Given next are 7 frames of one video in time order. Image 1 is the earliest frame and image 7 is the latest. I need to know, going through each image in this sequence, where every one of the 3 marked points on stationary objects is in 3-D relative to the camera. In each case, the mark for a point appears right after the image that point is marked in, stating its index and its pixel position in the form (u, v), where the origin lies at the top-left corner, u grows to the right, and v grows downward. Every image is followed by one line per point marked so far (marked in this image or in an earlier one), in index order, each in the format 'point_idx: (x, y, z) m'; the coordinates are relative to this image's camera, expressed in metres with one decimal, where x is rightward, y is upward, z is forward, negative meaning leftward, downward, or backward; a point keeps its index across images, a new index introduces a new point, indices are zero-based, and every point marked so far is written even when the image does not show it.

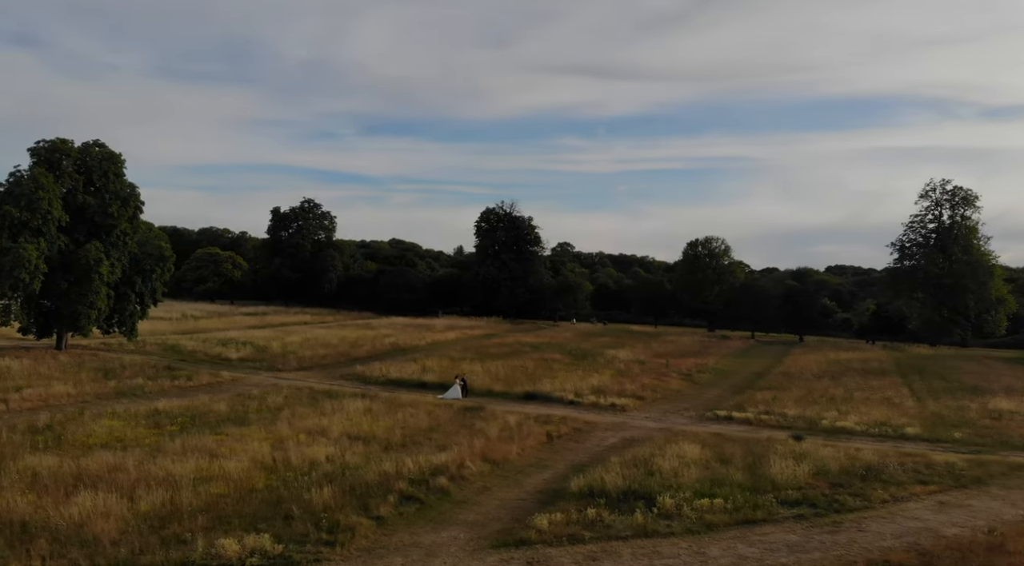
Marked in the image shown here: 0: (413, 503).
0: (-2.2, -4.8, +19.3) m
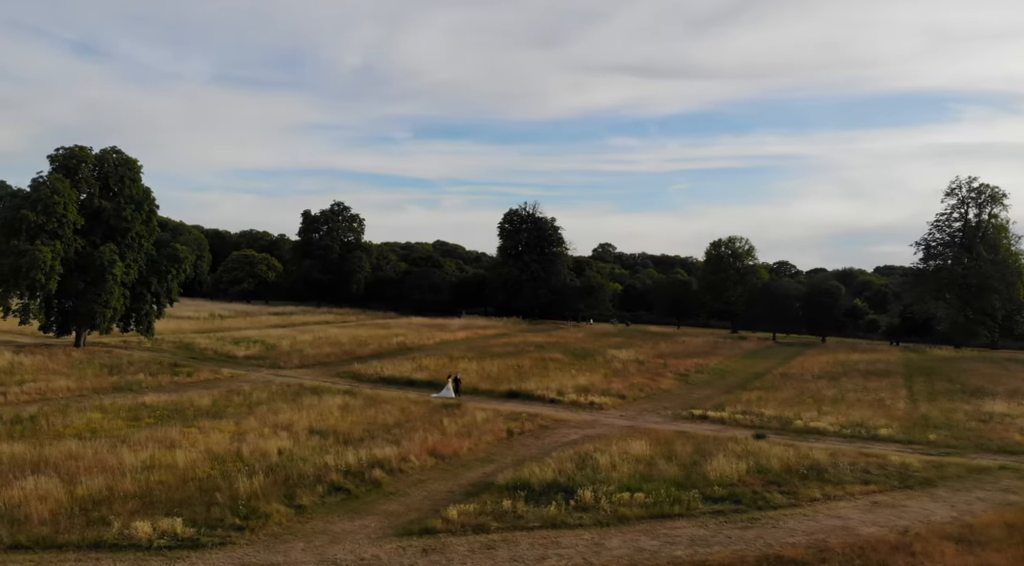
0: (-3.9, -4.8, +20.2) m
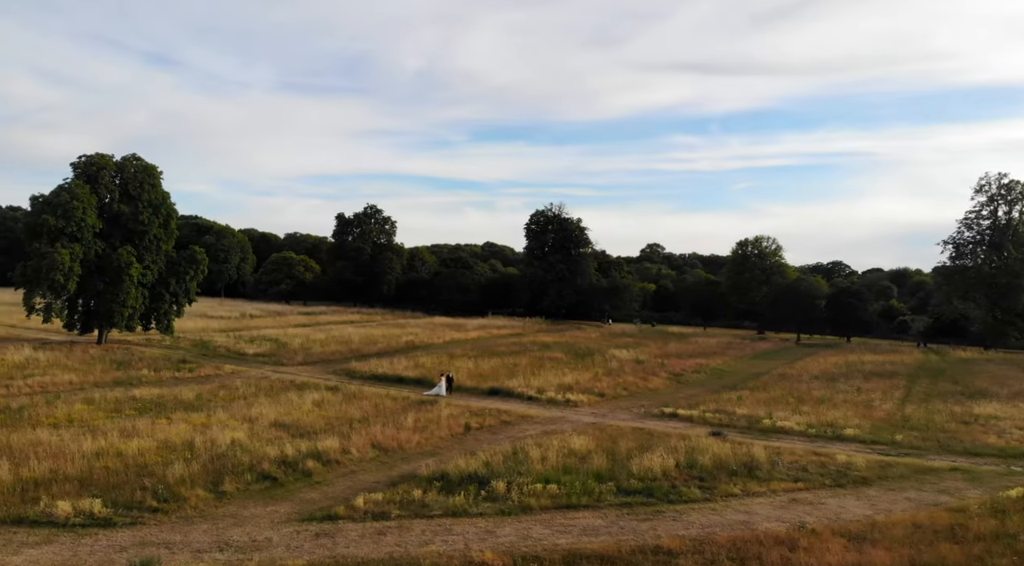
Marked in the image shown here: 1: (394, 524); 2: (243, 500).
0: (-5.9, -4.8, +21.4) m
1: (-2.5, -5.0, +18.6) m
2: (-6.0, -4.9, +19.9) m
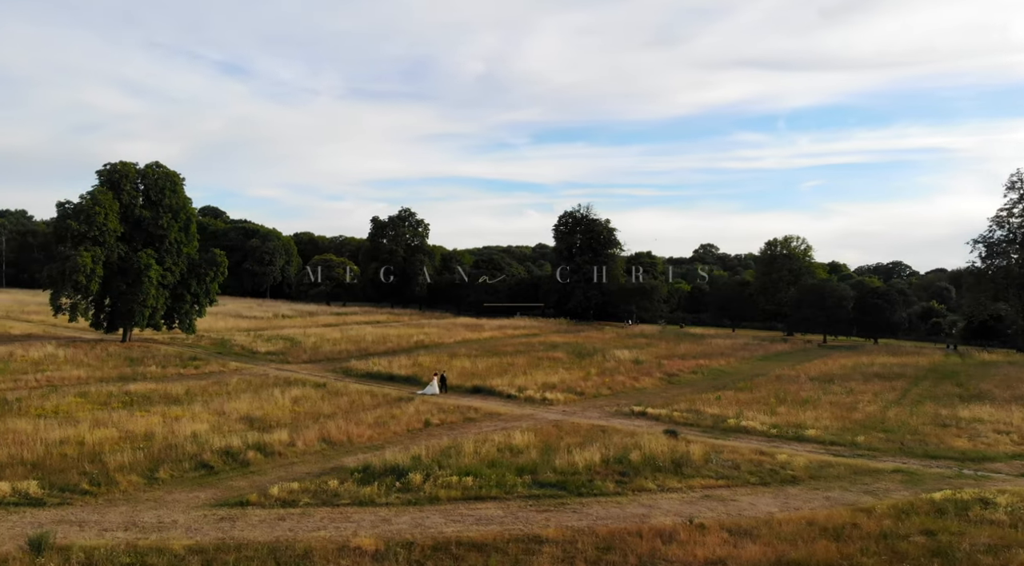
0: (-7.9, -4.8, +22.9) m
1: (-4.8, -5.0, +19.8) m
2: (-8.2, -4.9, +21.4) m
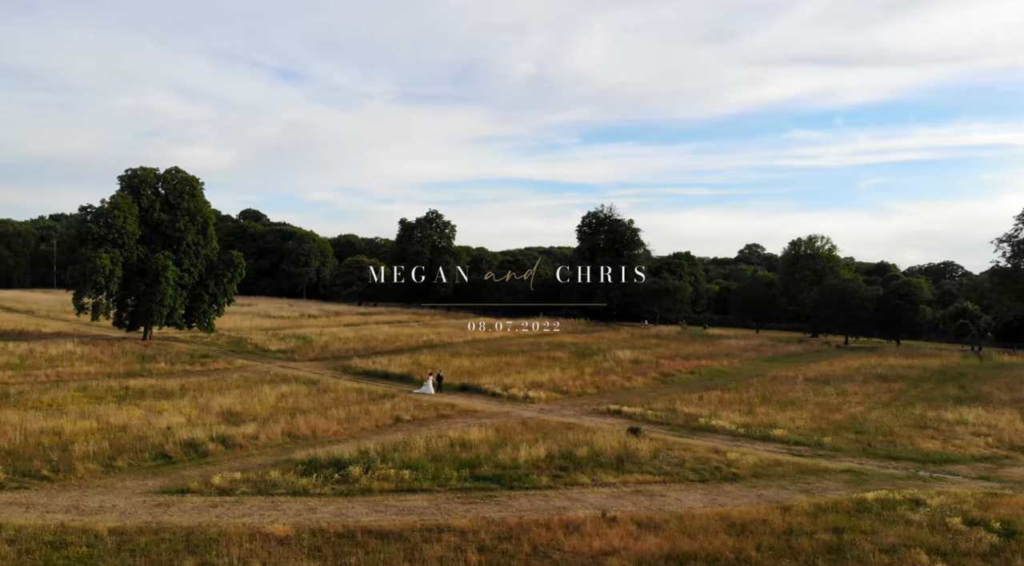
0: (-9.5, -4.8, +24.2) m
1: (-6.6, -5.0, +20.9) m
2: (-9.8, -4.9, +22.7) m
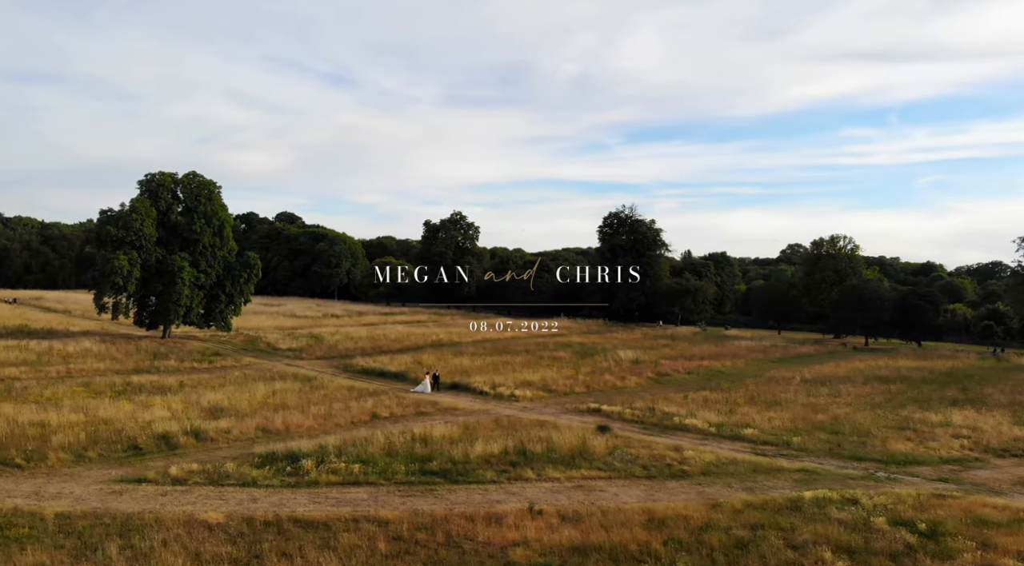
0: (-10.8, -4.8, +25.4) m
1: (-8.1, -5.0, +21.9) m
2: (-11.2, -4.9, +24.0) m
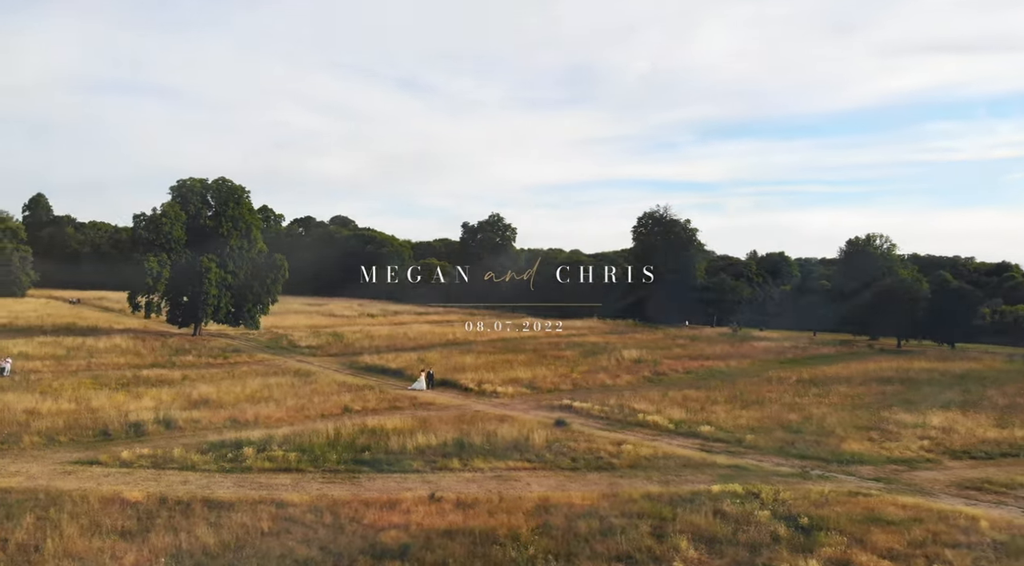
0: (-12.6, -4.7, +27.5) m
1: (-10.3, -5.0, +23.7) m
2: (-13.2, -4.8, +26.1) m
